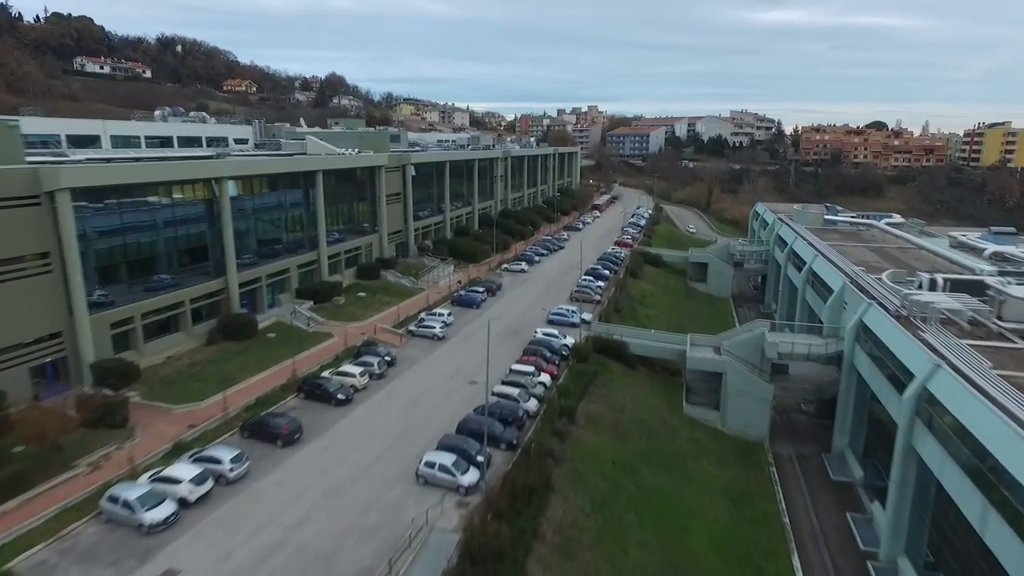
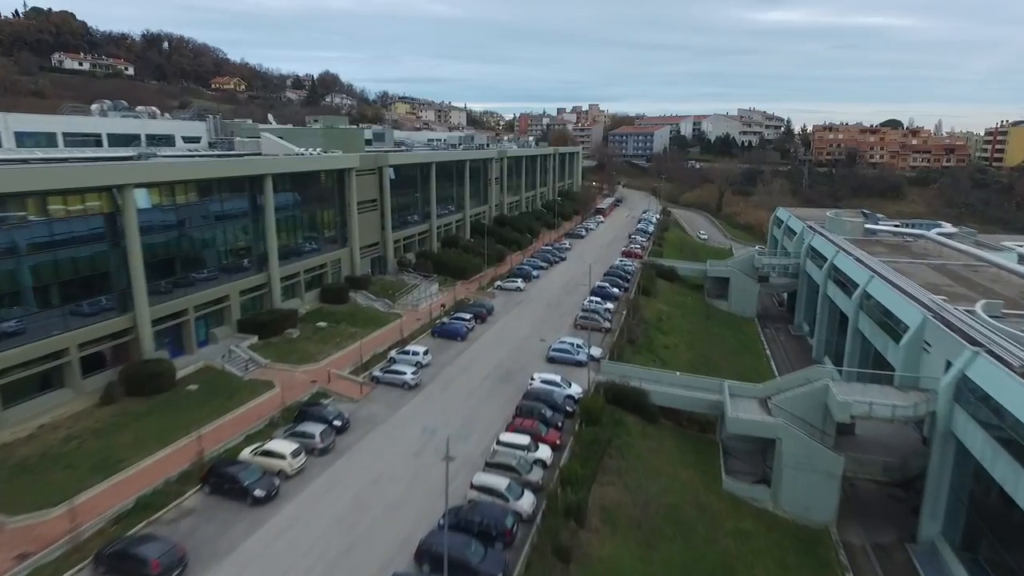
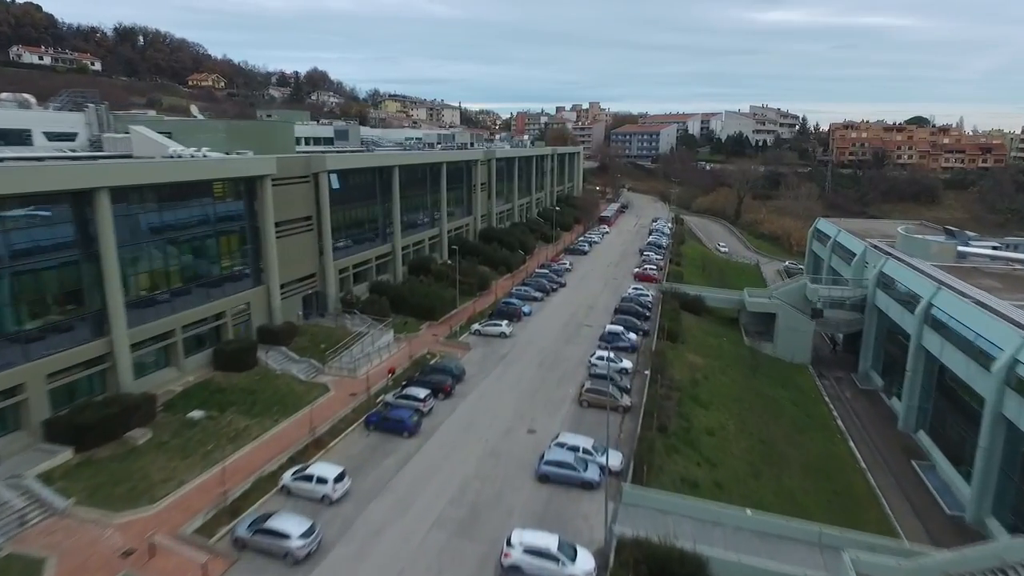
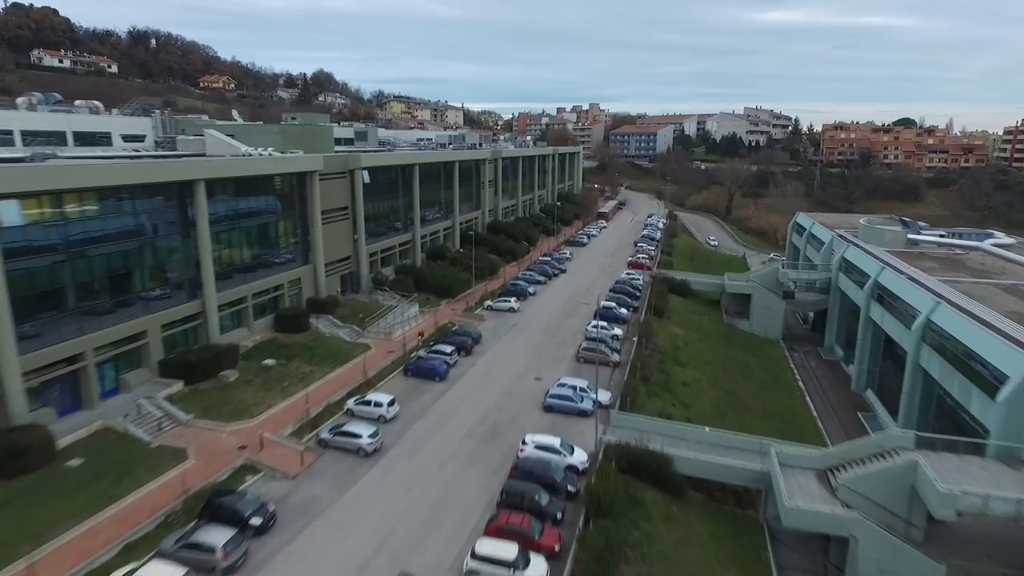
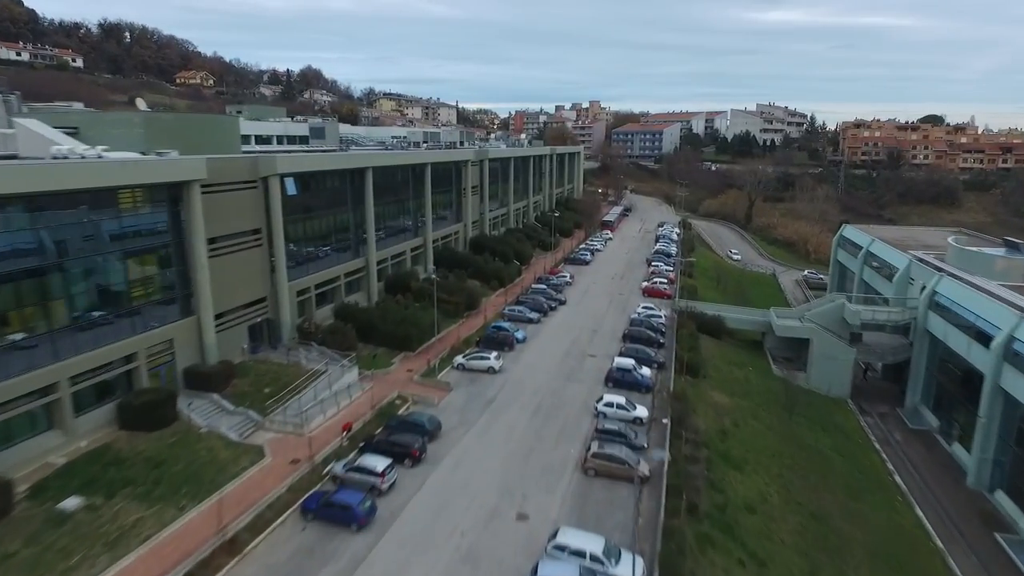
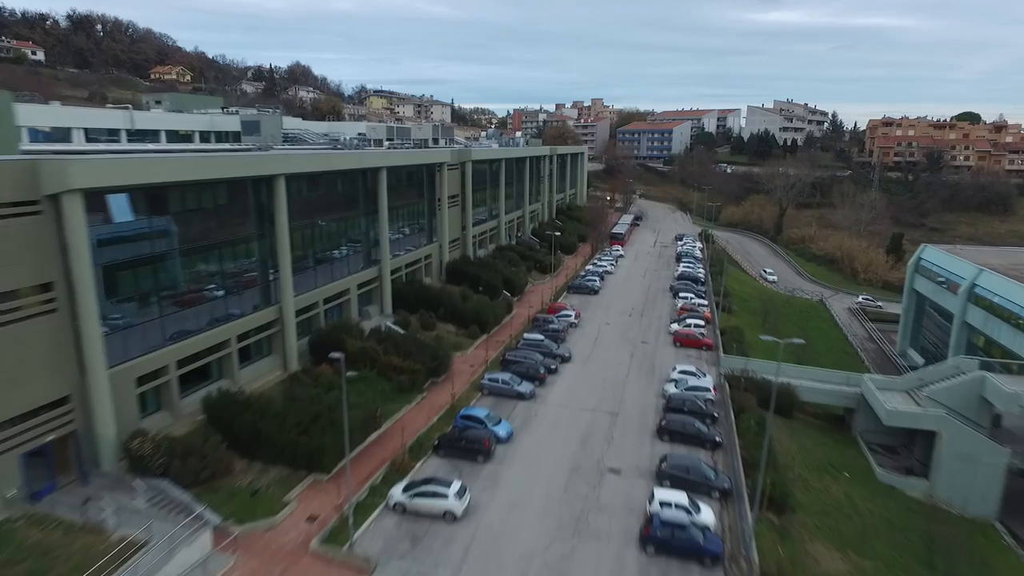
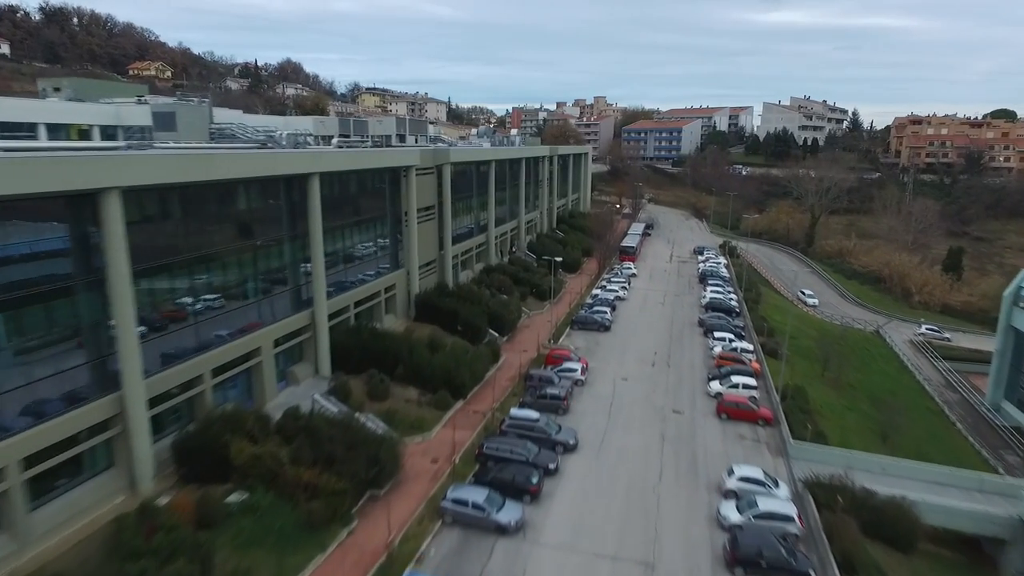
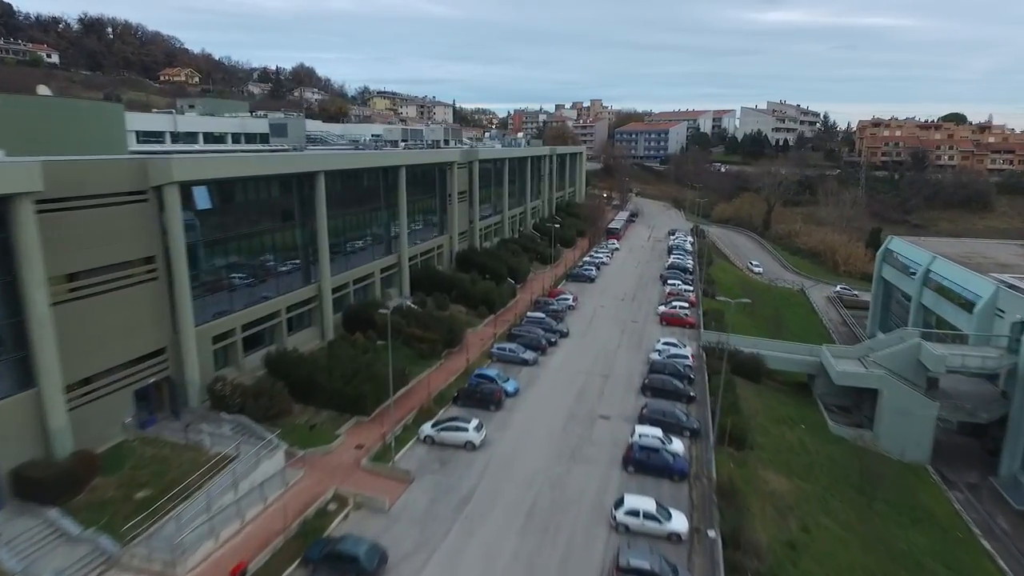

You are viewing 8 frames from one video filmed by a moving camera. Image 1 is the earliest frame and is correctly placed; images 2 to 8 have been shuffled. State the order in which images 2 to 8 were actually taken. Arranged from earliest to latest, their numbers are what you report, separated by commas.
2, 4, 3, 5, 8, 6, 7
